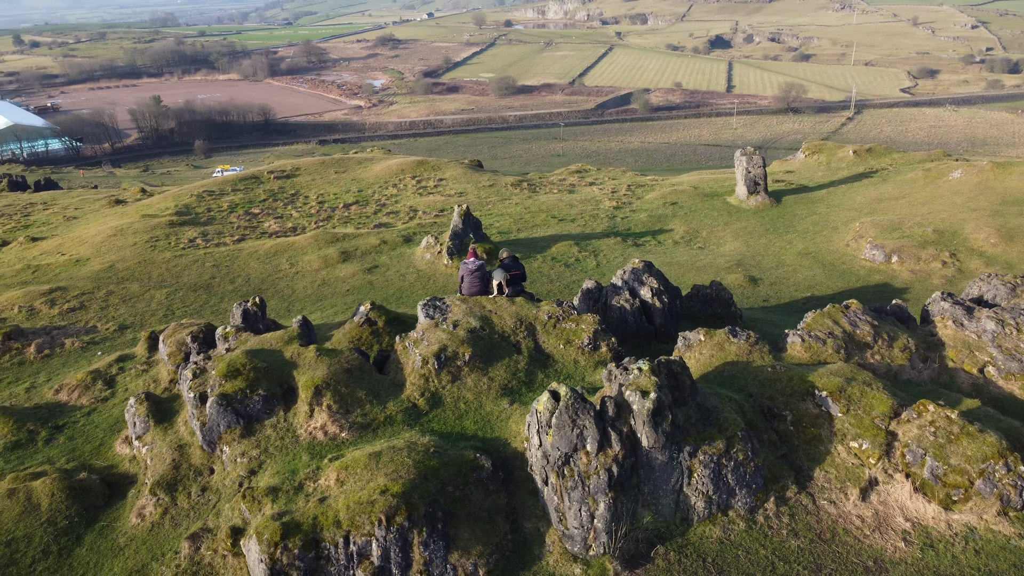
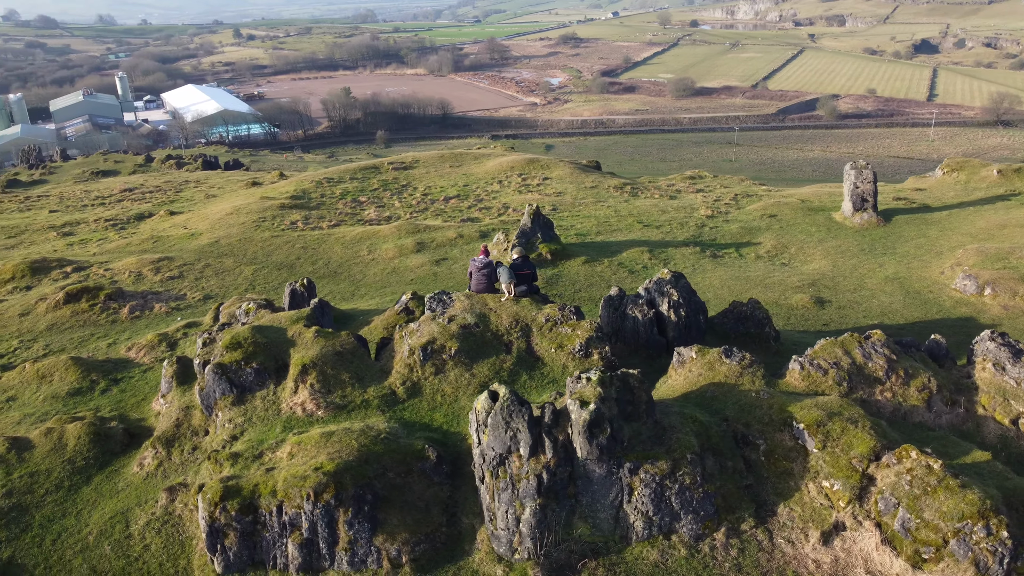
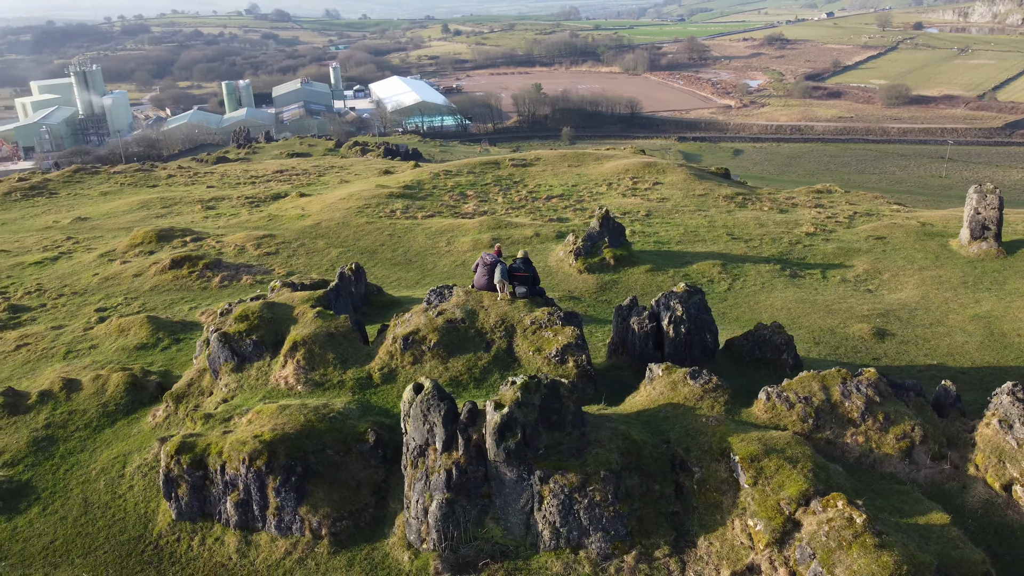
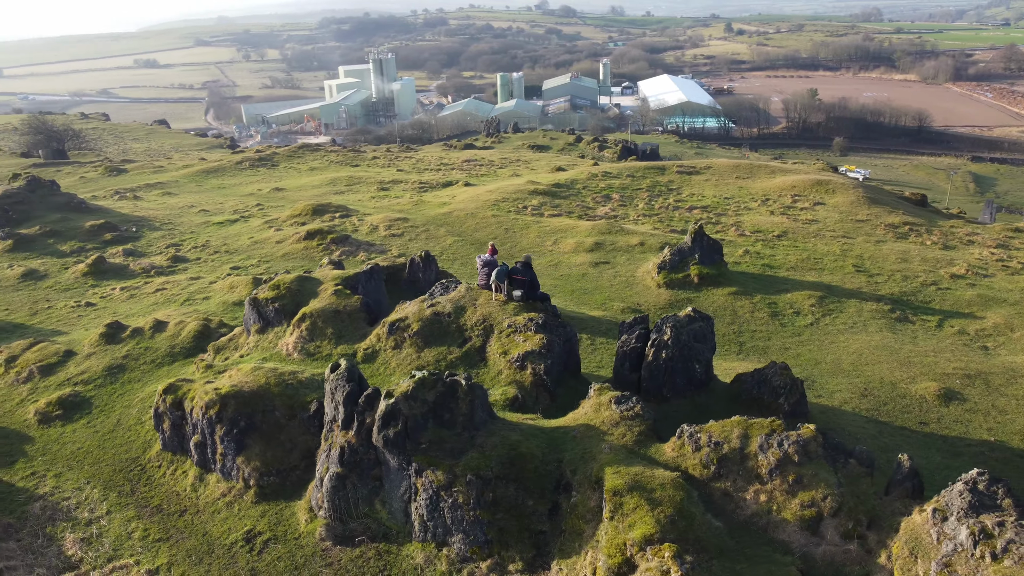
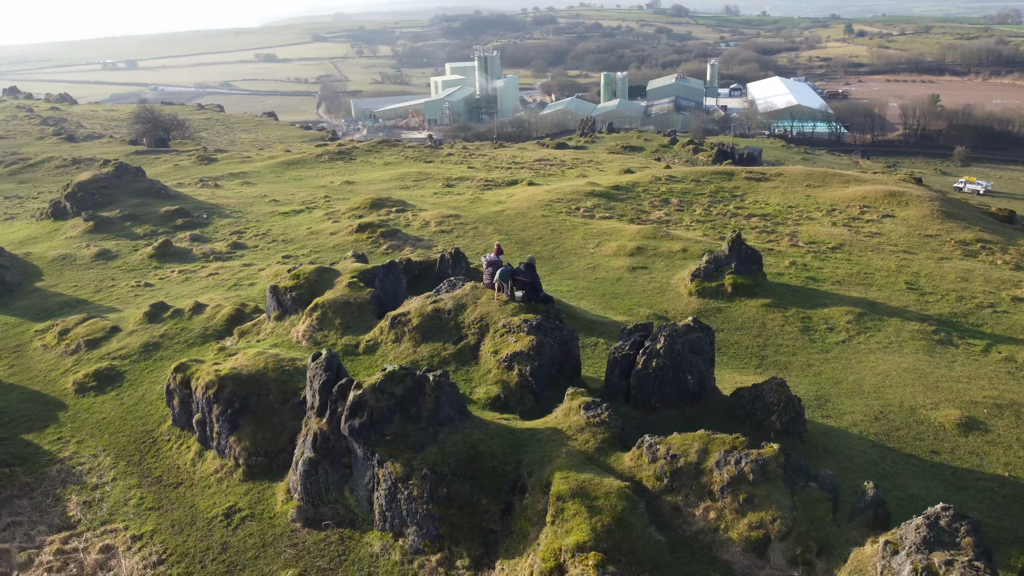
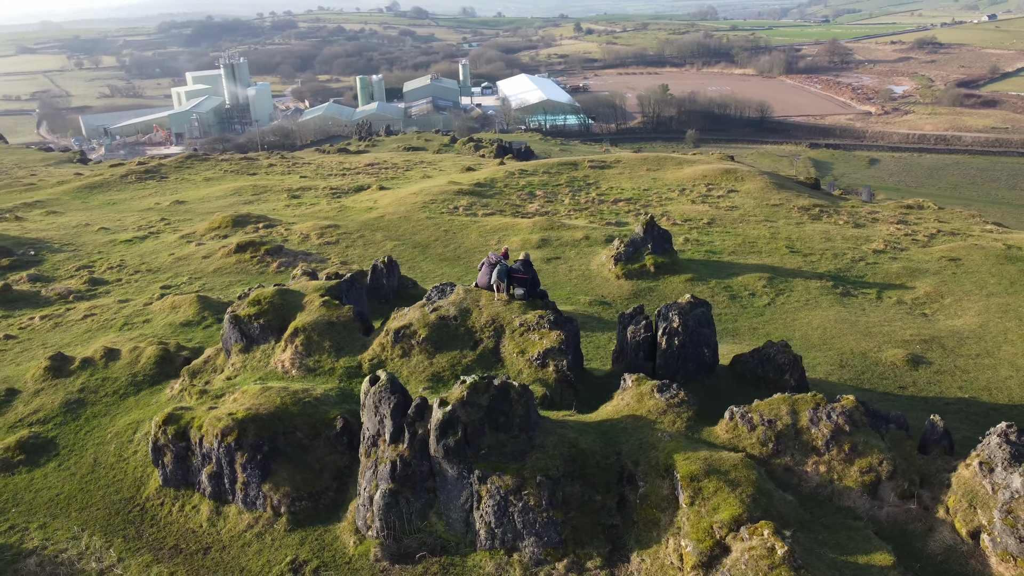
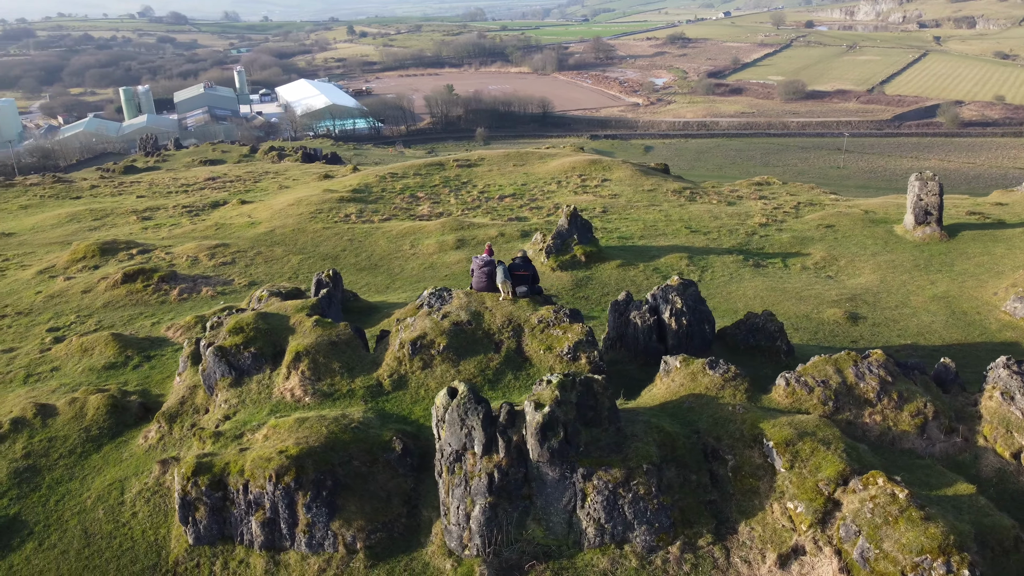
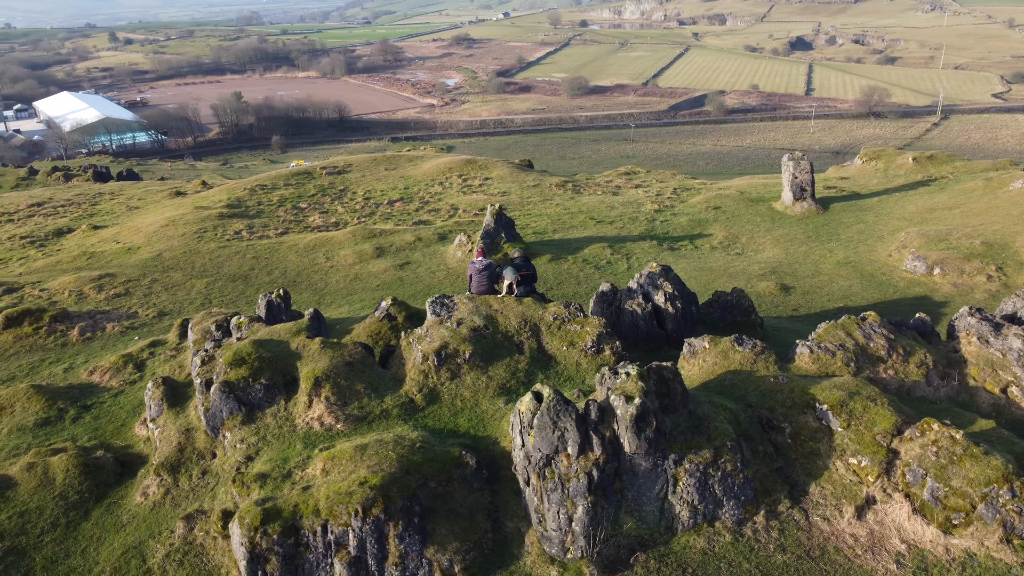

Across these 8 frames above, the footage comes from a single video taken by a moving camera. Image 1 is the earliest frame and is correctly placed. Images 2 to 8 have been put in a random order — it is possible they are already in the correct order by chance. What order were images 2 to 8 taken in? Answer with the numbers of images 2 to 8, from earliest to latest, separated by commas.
8, 2, 7, 3, 6, 4, 5
